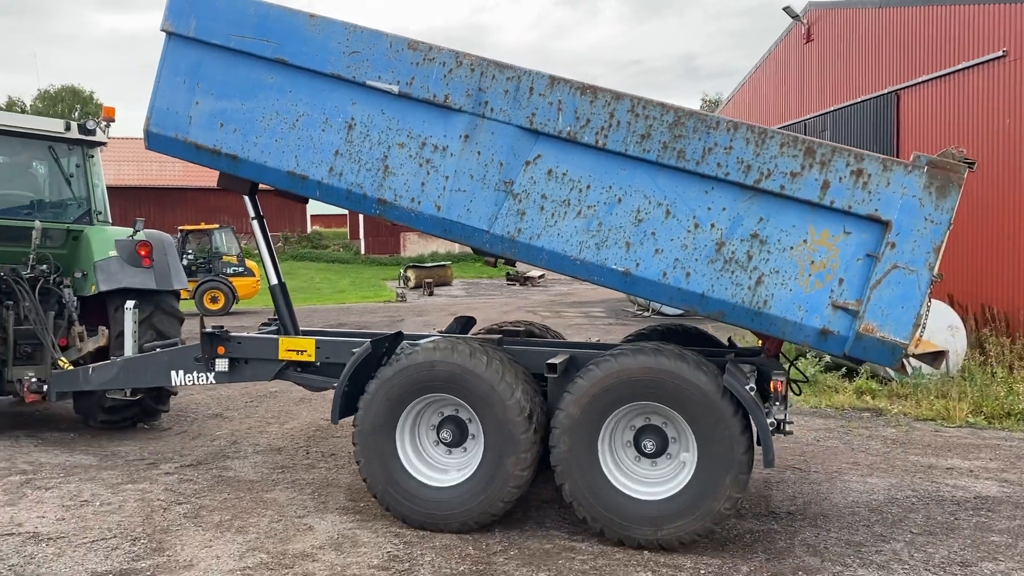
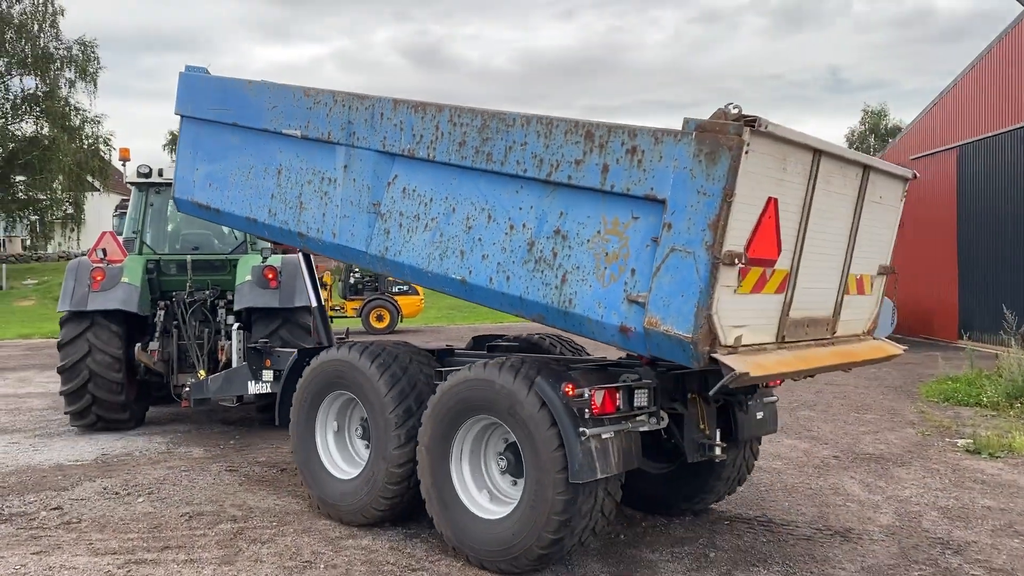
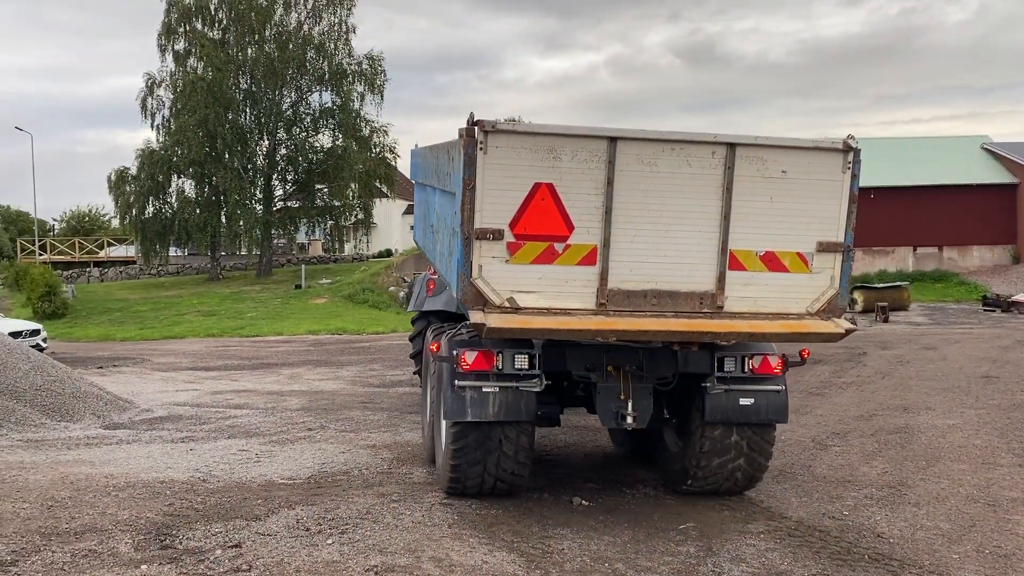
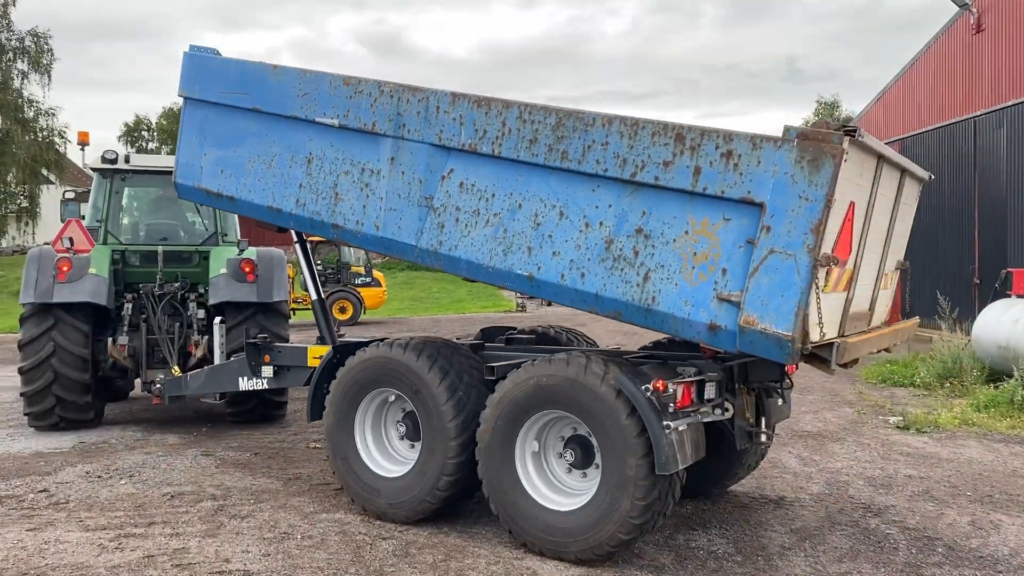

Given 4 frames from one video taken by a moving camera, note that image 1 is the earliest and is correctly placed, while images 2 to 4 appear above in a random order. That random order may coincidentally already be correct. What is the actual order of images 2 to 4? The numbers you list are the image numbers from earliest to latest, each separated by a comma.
4, 2, 3
